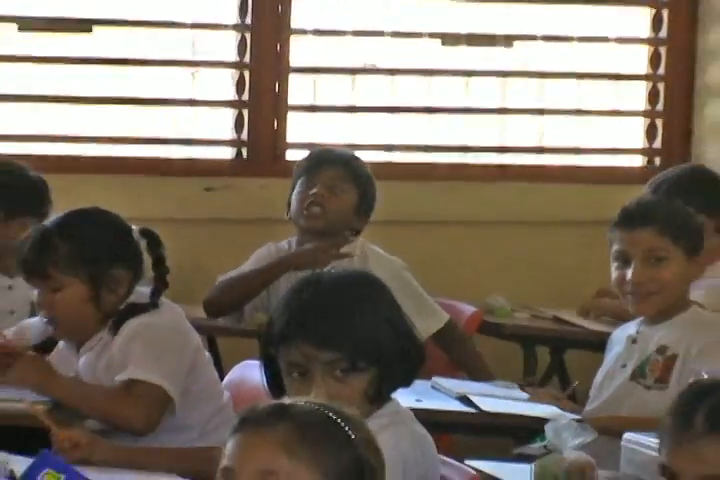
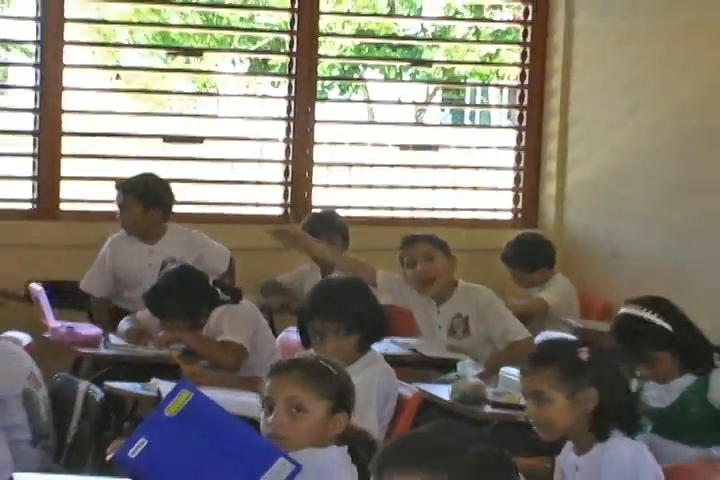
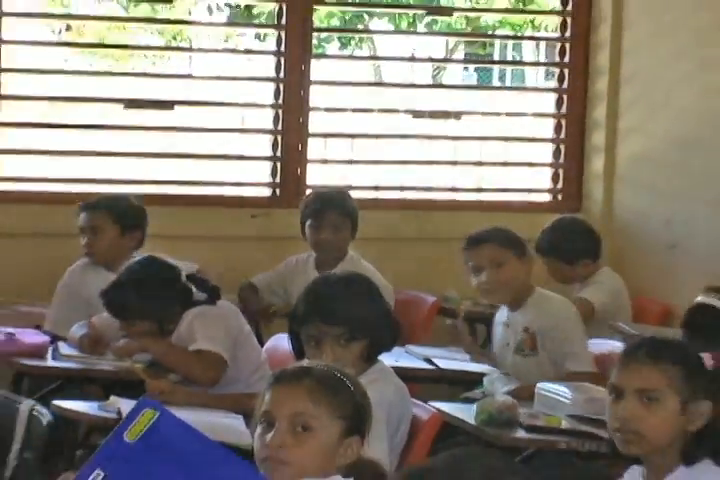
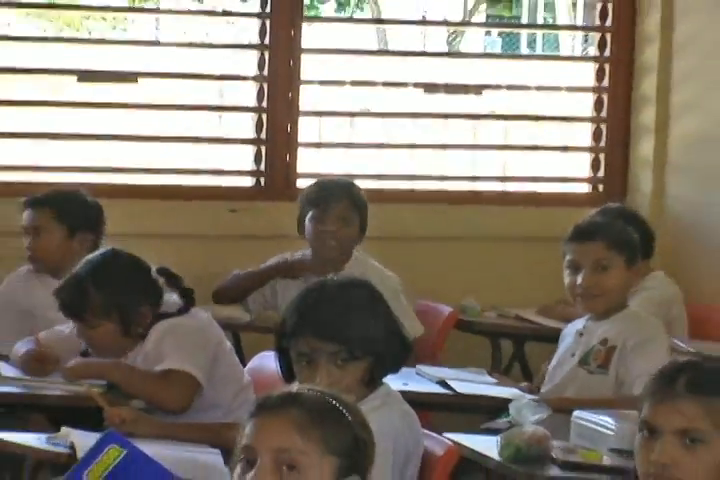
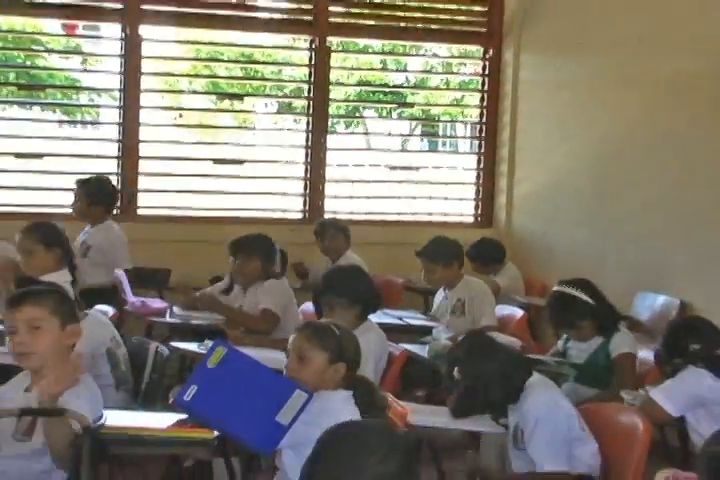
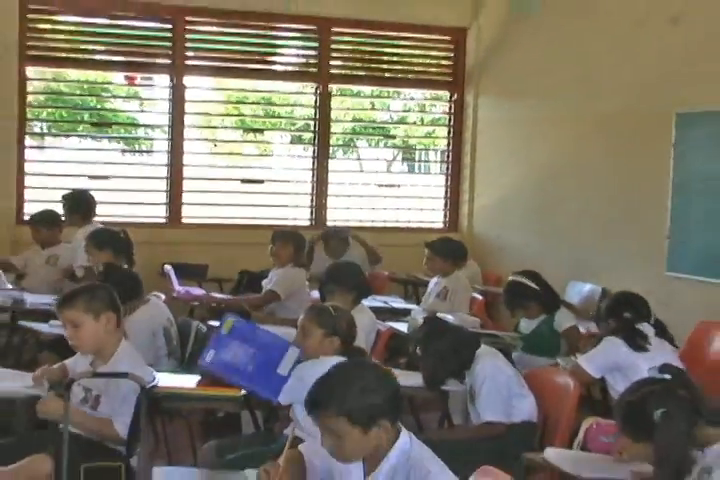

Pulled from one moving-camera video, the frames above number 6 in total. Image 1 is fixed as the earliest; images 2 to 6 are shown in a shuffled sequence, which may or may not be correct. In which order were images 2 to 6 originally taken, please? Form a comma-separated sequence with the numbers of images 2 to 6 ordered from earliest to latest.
4, 3, 2, 5, 6
